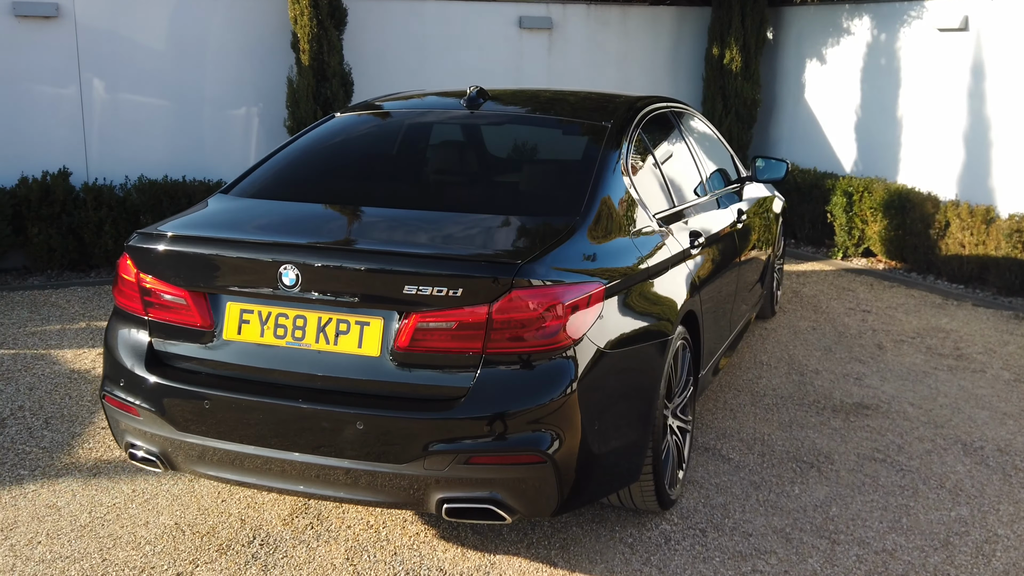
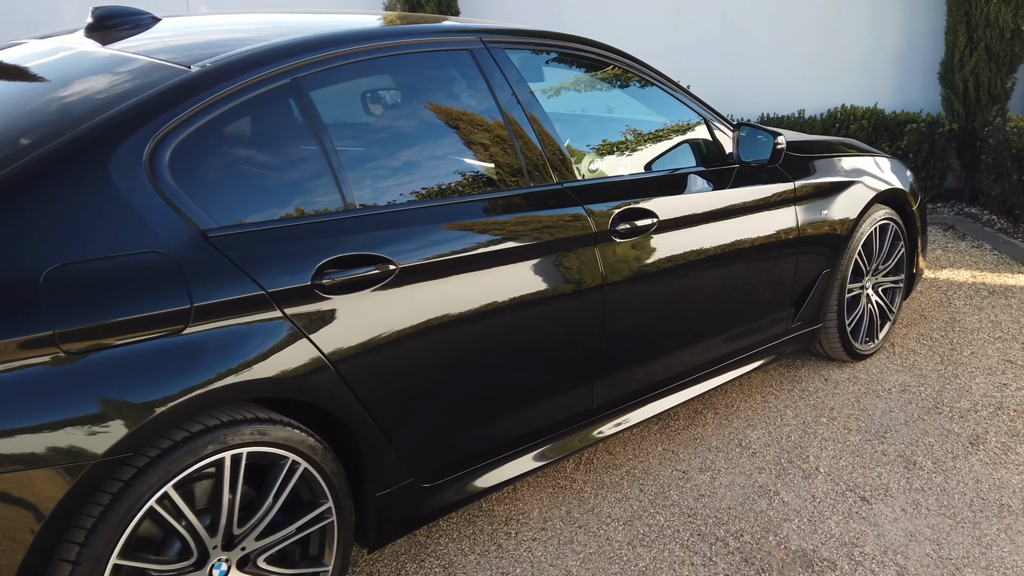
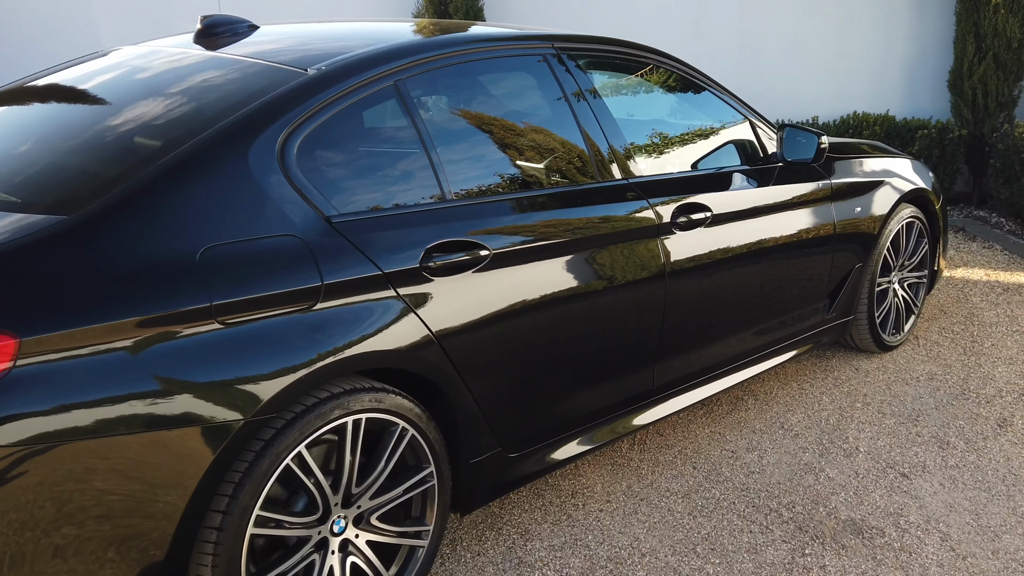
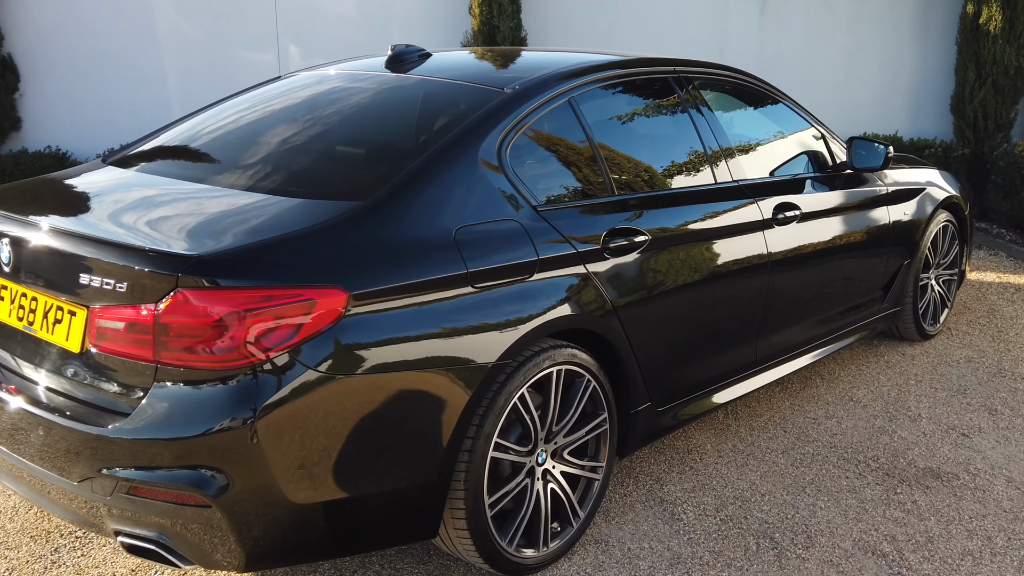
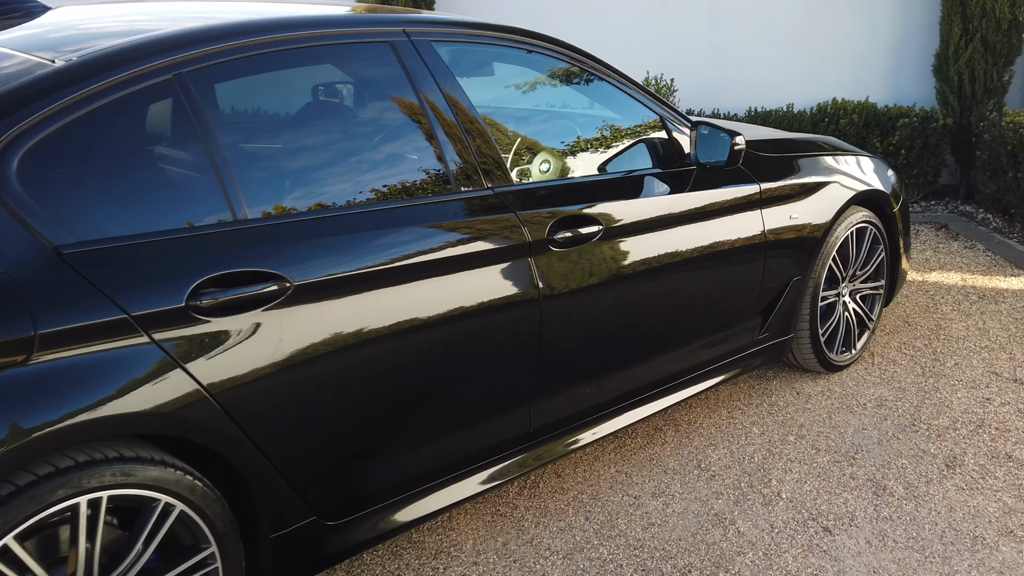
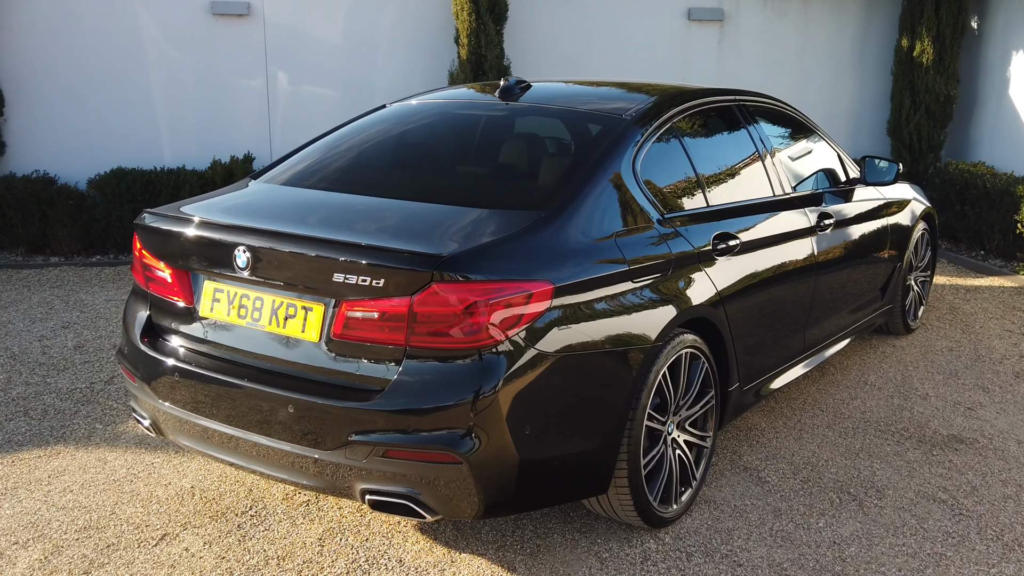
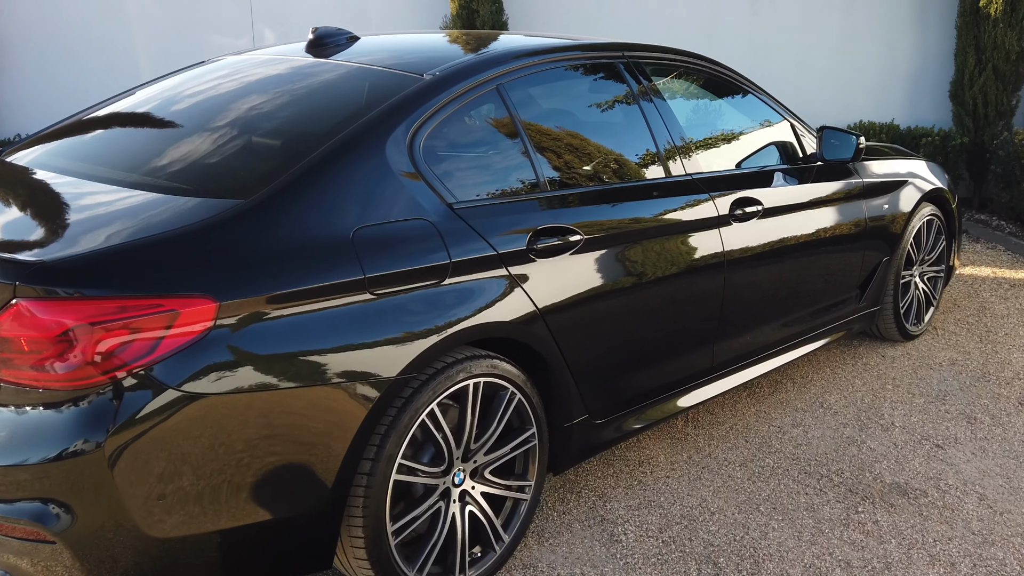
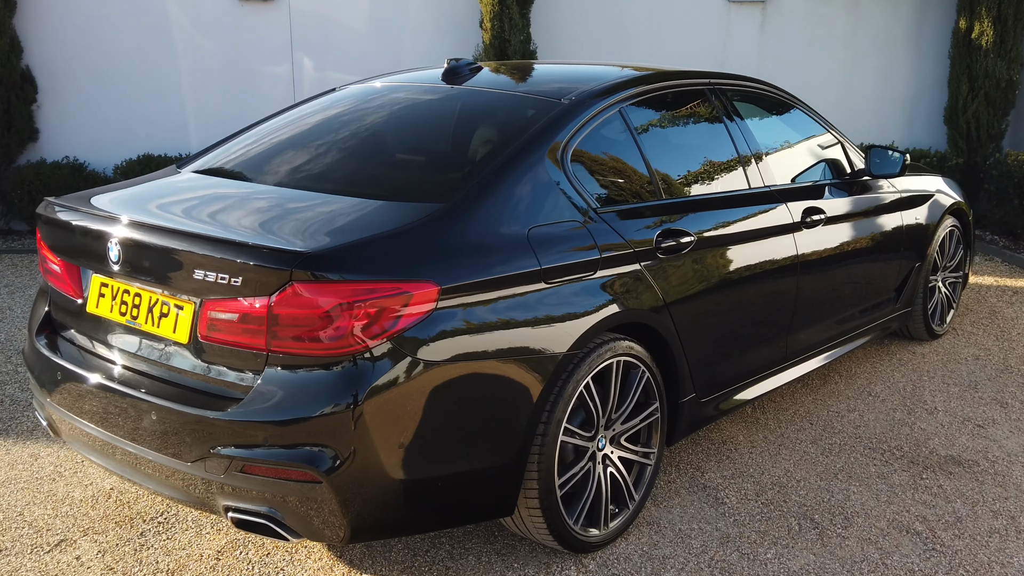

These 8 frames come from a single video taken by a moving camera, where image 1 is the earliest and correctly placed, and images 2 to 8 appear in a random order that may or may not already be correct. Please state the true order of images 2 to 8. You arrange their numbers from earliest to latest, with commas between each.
6, 8, 4, 7, 3, 2, 5
